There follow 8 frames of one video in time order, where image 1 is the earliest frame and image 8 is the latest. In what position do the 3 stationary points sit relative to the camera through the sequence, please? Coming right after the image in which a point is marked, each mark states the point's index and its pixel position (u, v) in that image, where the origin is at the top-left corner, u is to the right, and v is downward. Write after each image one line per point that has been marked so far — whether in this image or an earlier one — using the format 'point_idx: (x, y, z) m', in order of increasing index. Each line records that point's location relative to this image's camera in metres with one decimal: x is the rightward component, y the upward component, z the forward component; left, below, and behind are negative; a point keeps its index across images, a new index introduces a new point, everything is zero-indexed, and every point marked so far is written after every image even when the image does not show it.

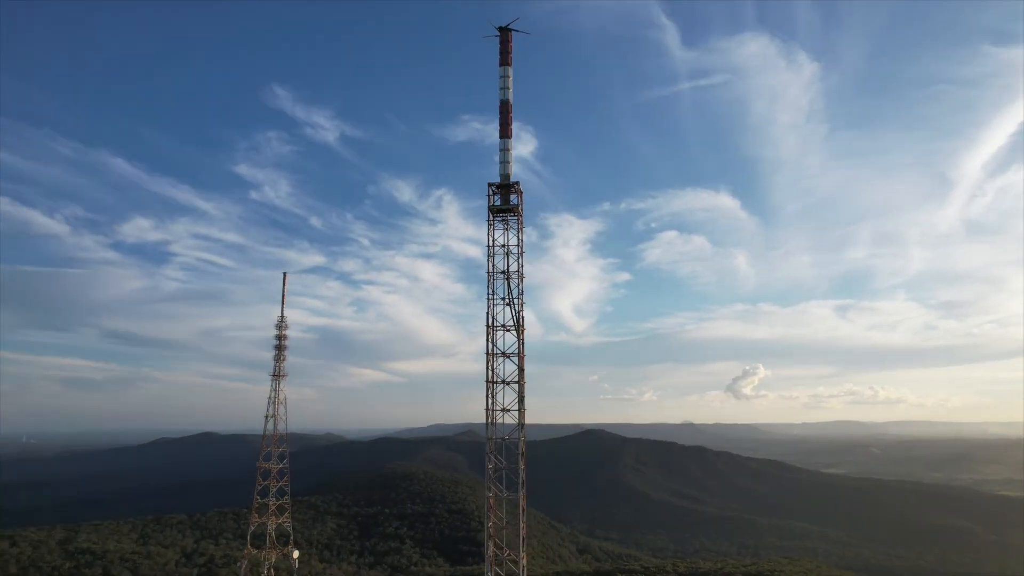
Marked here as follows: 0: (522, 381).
0: (0.0, -1.8, +13.4) m
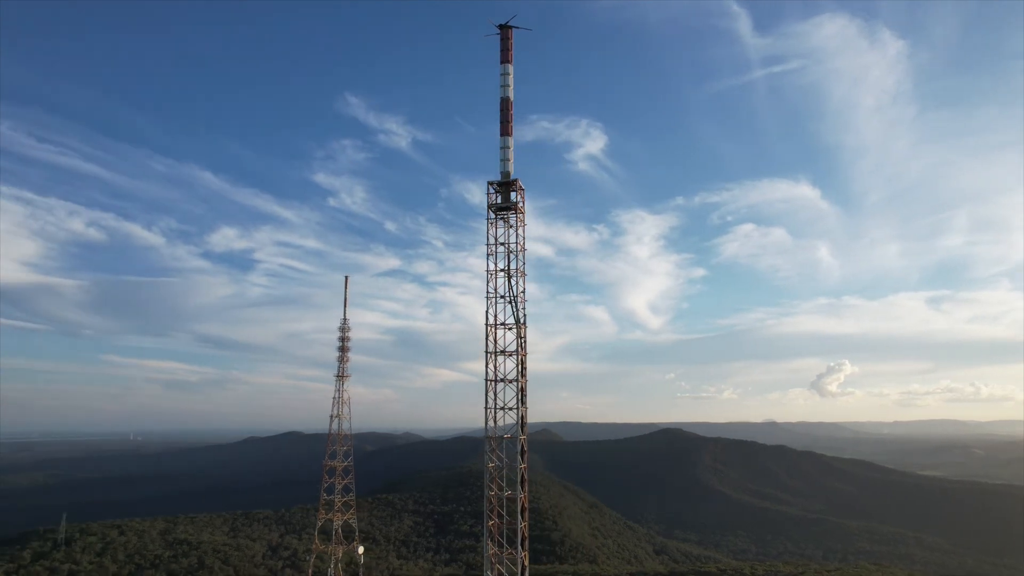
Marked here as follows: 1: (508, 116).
0: (+0.2, -1.8, +13.4) m
1: (0.0, +3.4, +14.1) m
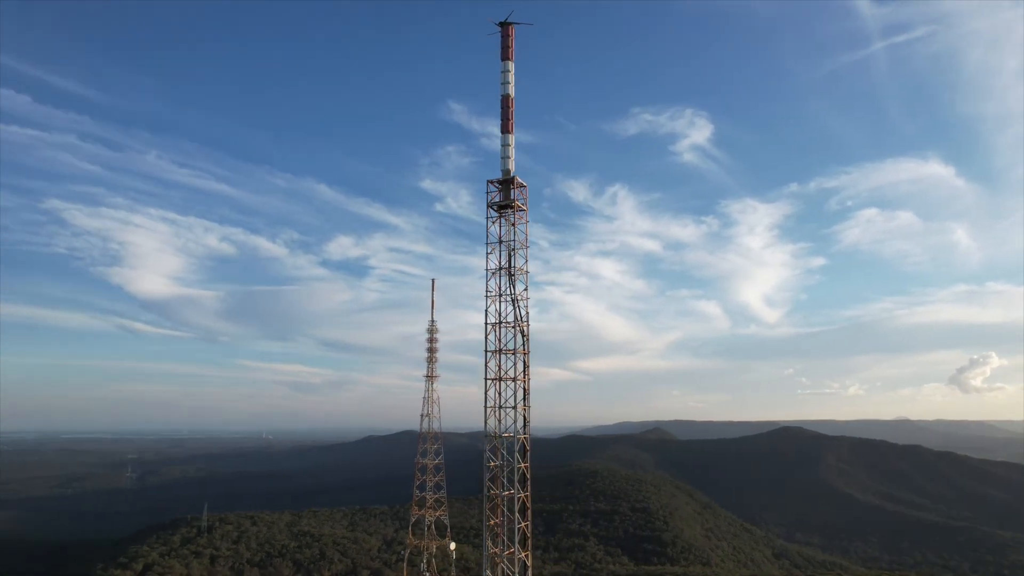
0: (+0.2, -1.7, +13.3) m
1: (0.0, +3.5, +14.0) m
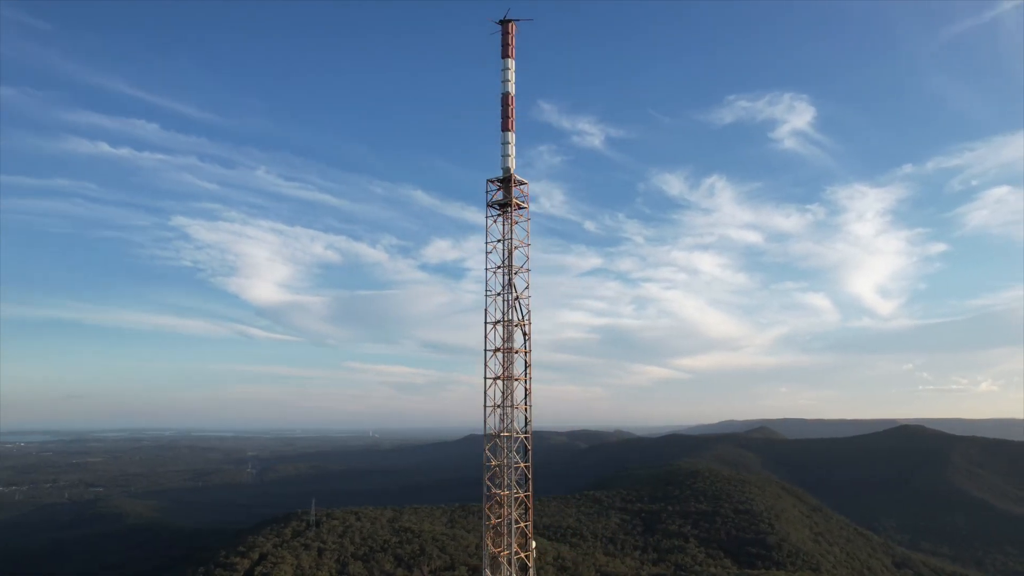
0: (+0.3, -1.7, +13.1) m
1: (-0.1, +3.5, +13.9) m
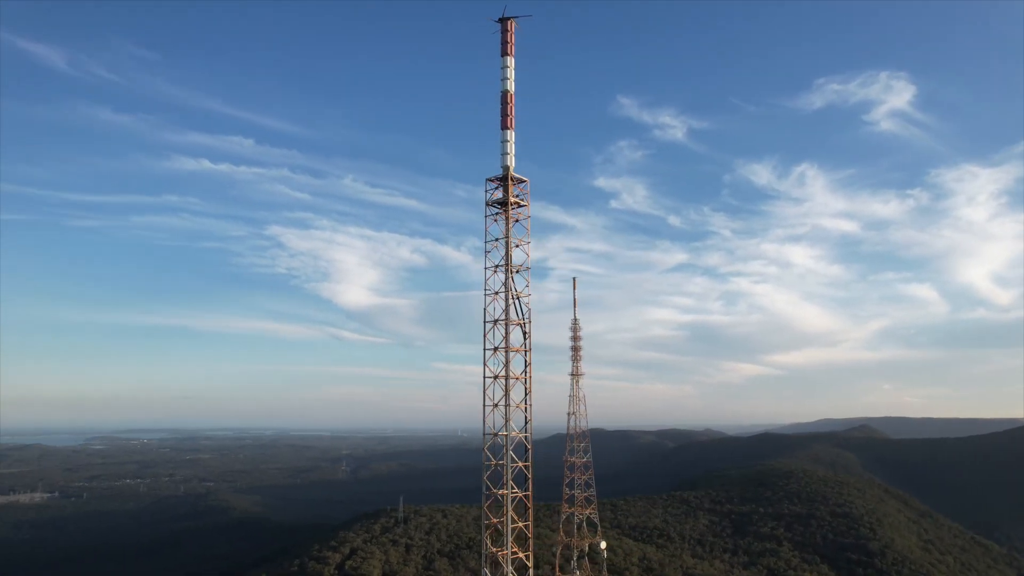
0: (+0.3, -1.6, +13.1) m
1: (-0.1, +3.6, +13.9) m
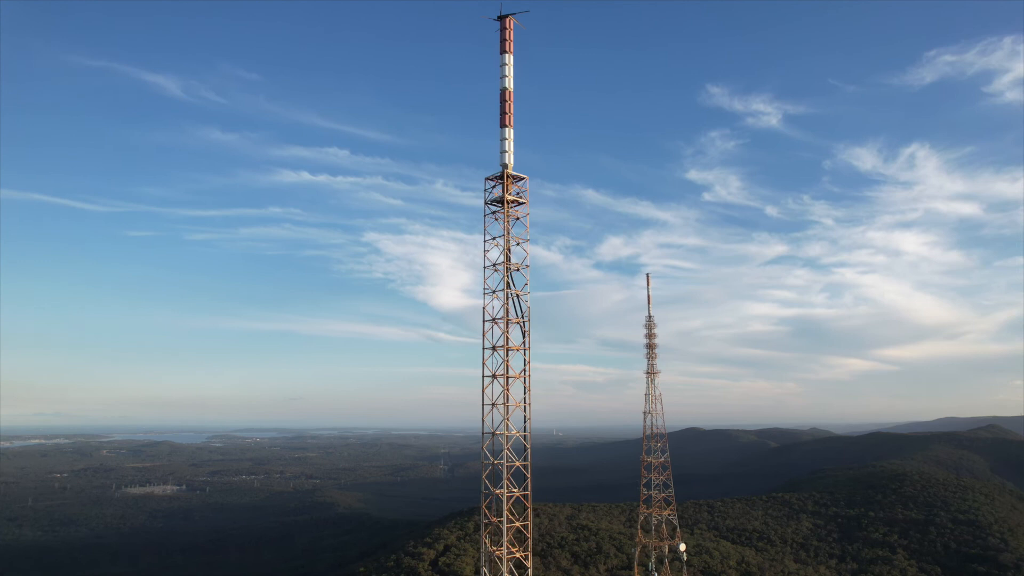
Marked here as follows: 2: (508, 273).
0: (+0.3, -1.6, +13.0) m
1: (-0.1, +3.6, +13.8) m
2: (-0.1, +0.3, +13.2) m
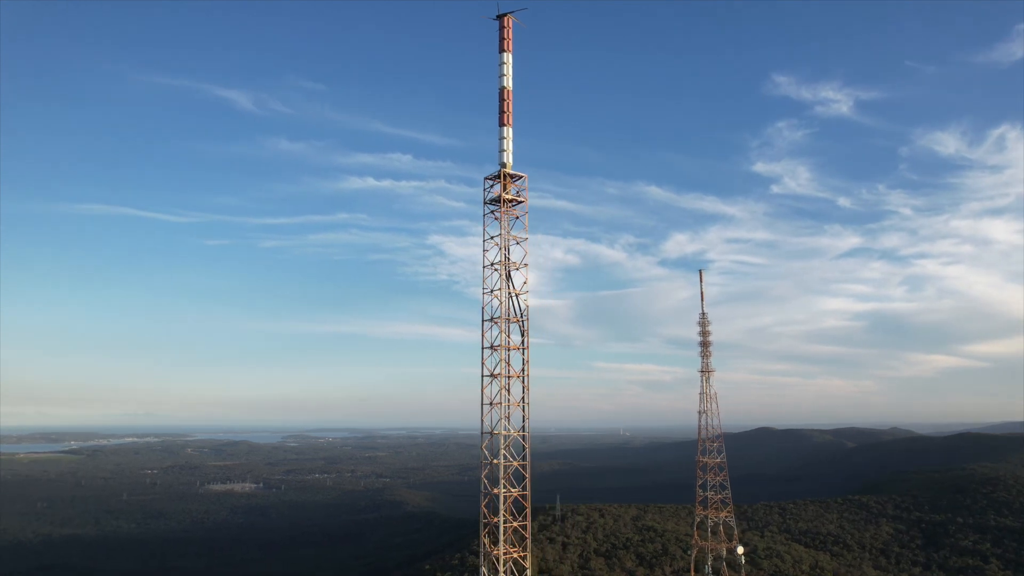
0: (+0.3, -1.6, +12.9) m
1: (-0.1, +3.6, +13.8) m
2: (-0.1, +0.3, +13.2) m
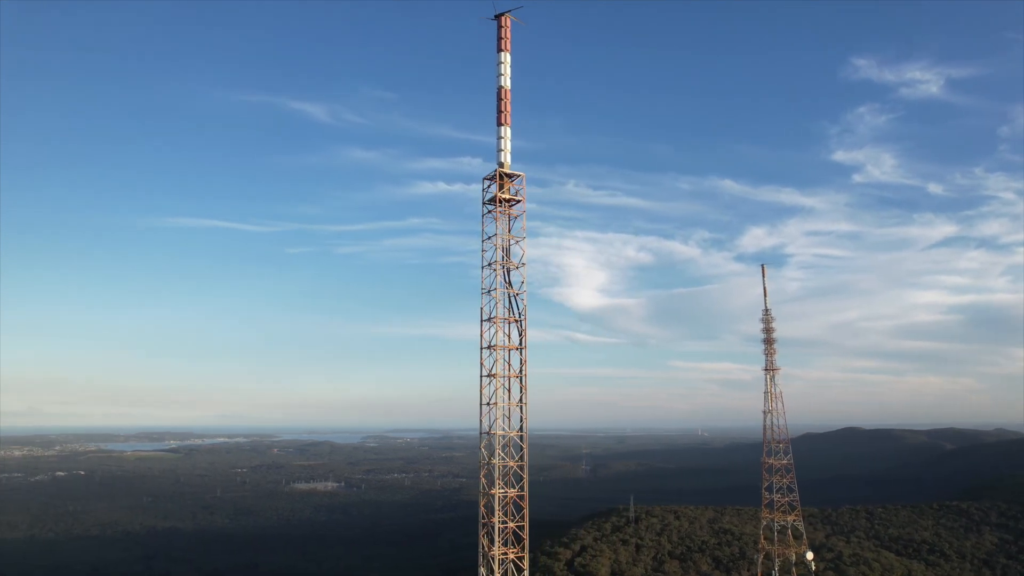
0: (+0.2, -1.5, +12.8) m
1: (-0.2, +3.6, +13.8) m
2: (-0.1, +0.3, +13.2) m
